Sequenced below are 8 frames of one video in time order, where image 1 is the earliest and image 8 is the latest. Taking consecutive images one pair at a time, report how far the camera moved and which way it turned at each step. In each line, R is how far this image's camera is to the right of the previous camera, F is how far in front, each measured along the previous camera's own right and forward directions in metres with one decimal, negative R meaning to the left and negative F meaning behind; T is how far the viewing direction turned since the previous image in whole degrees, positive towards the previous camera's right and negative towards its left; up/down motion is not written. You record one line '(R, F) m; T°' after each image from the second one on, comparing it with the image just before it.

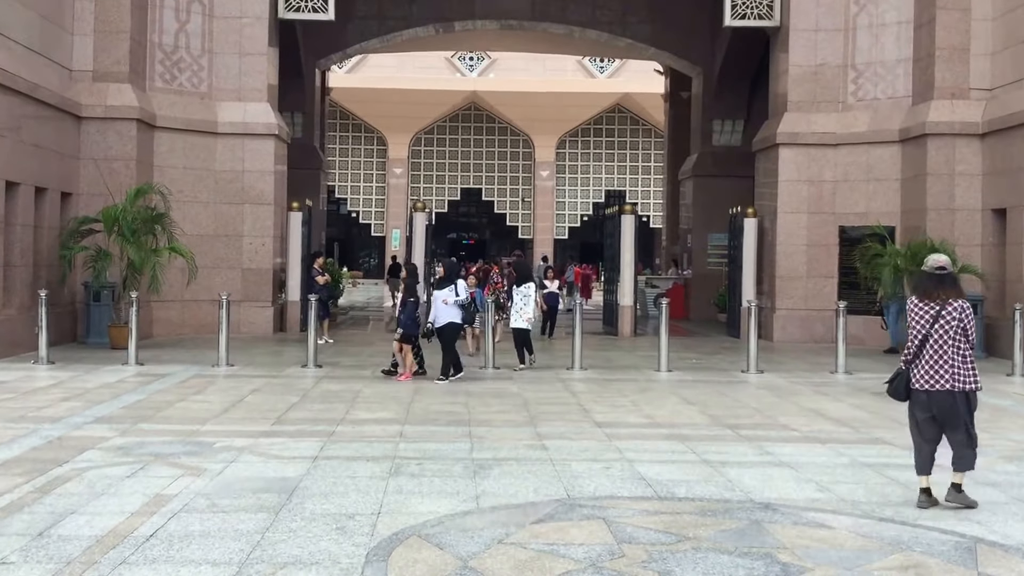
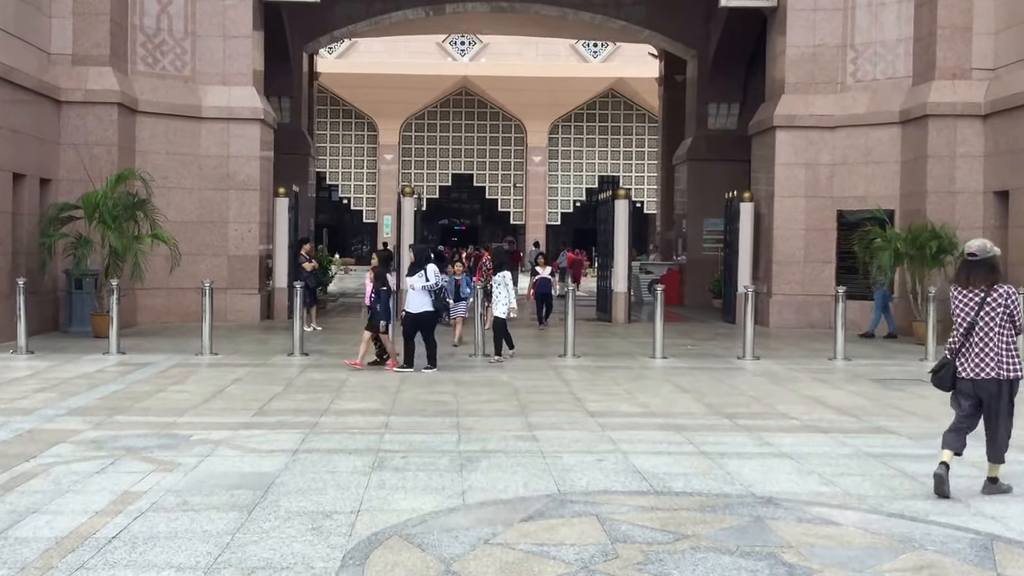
(0.0, +0.4) m; 0°
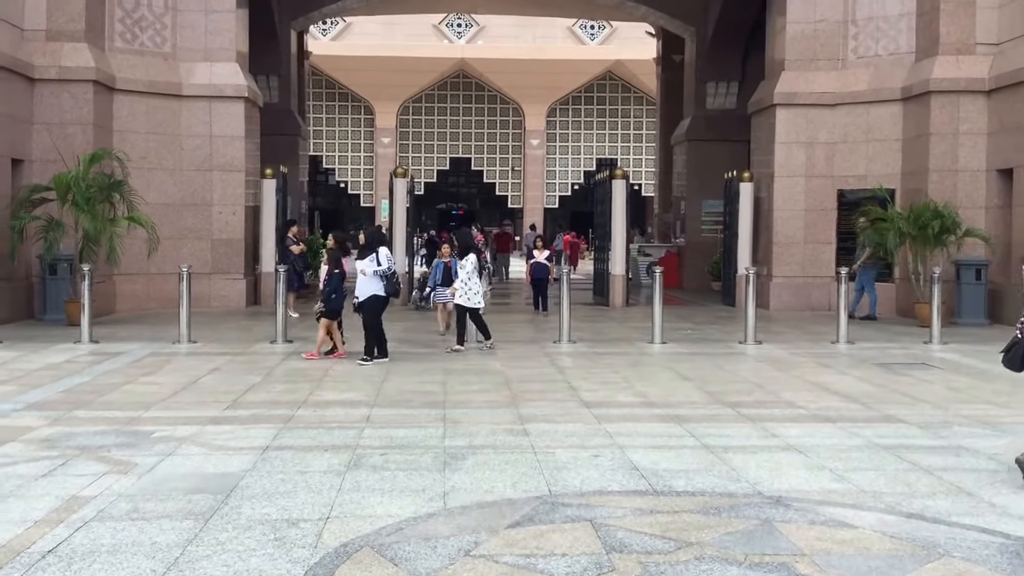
(+0.1, +0.6) m; 0°
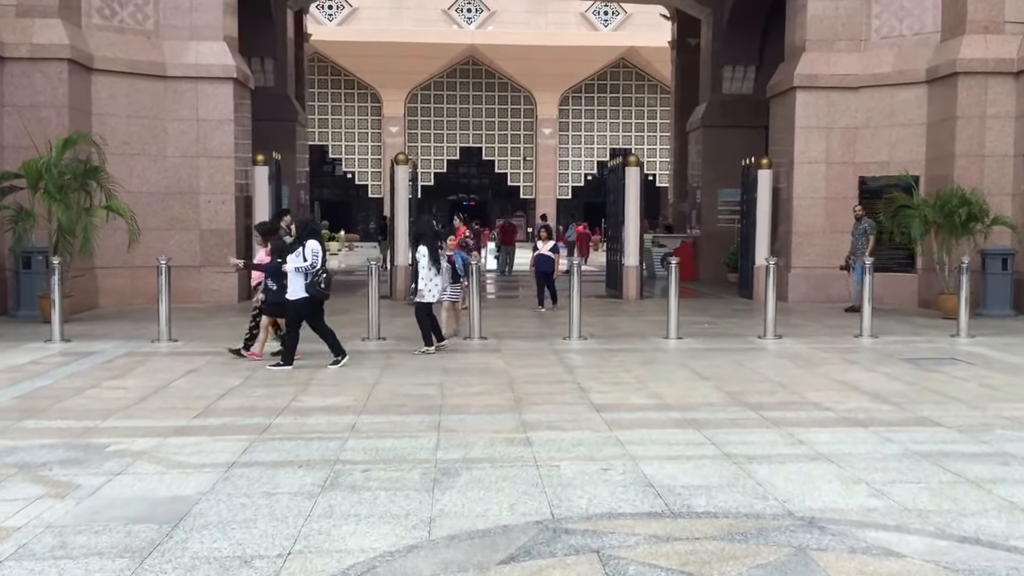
(+0.1, +0.8) m; -1°
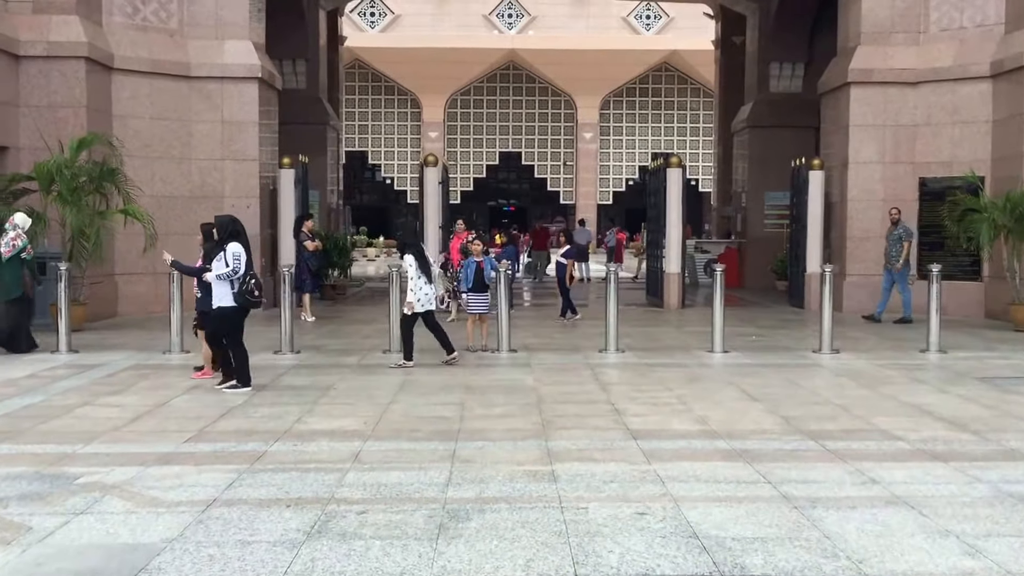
(+0.1, +0.8) m; -2°
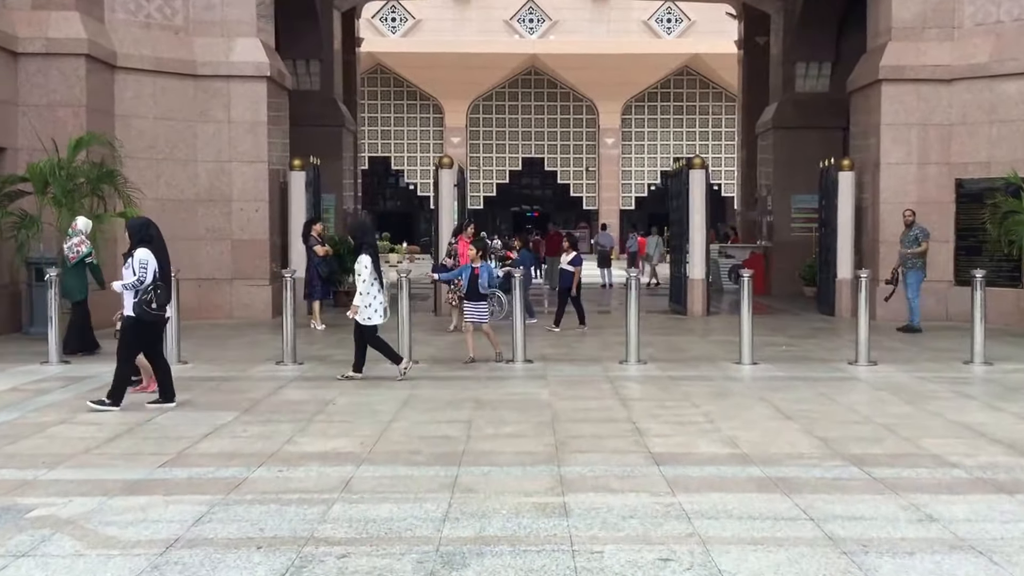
(+0.1, +0.7) m; -1°
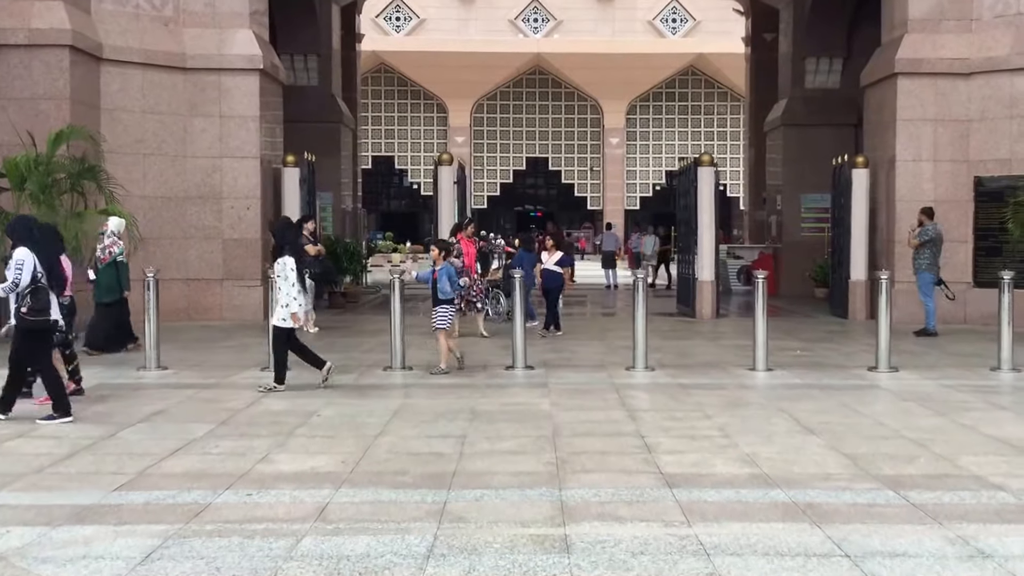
(0.0, +0.6) m; 0°
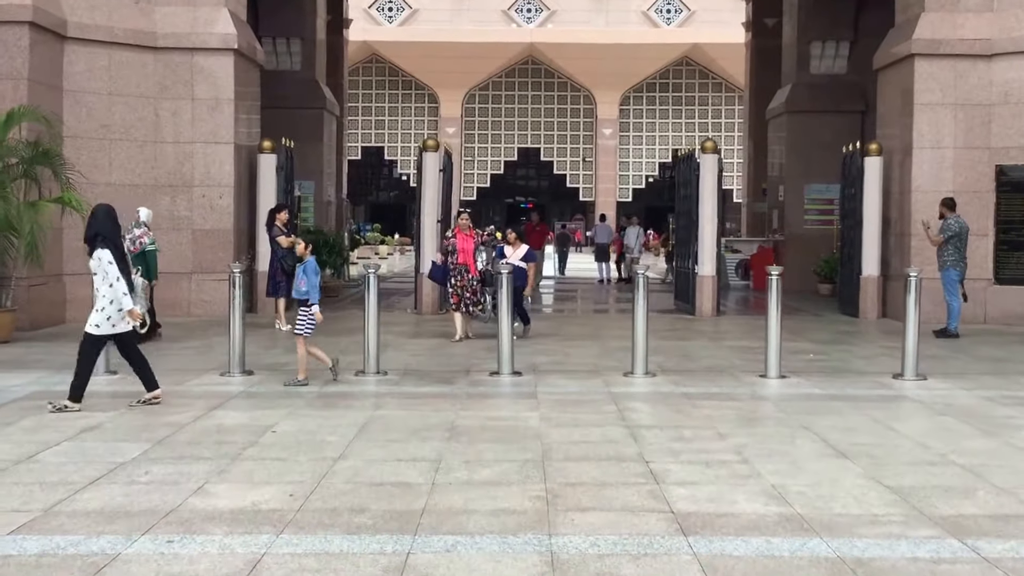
(0.0, +1.0) m; 0°
